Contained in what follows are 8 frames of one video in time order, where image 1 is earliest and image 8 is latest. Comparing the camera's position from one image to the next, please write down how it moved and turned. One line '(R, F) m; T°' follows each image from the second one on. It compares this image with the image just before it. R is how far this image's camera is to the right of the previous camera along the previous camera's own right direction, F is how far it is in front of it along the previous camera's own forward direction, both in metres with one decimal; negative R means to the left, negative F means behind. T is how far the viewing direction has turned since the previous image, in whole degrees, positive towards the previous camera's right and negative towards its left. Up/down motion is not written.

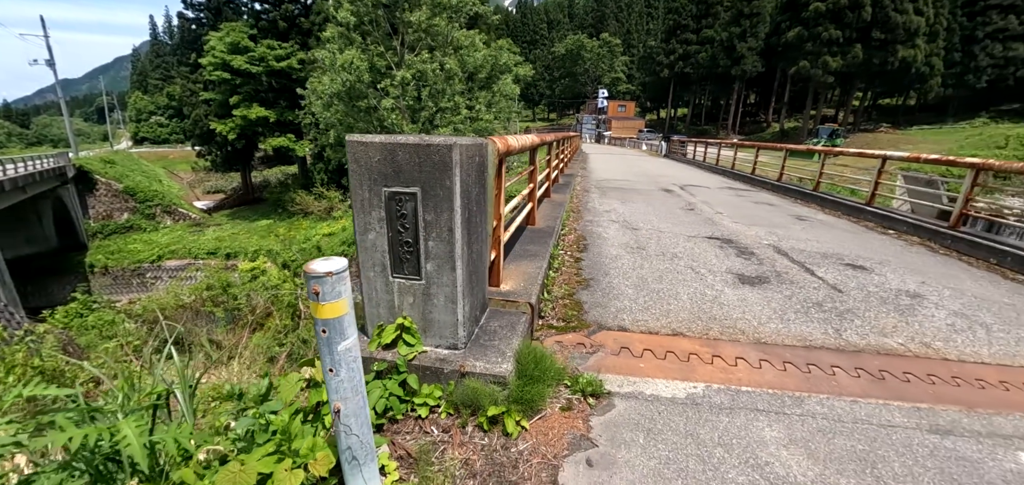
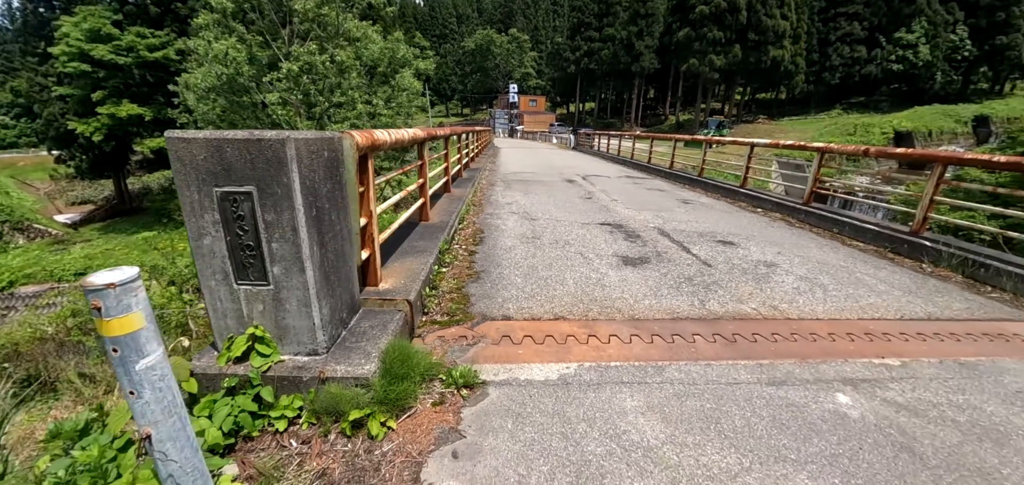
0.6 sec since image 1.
(+0.4, 0.0) m; +10°
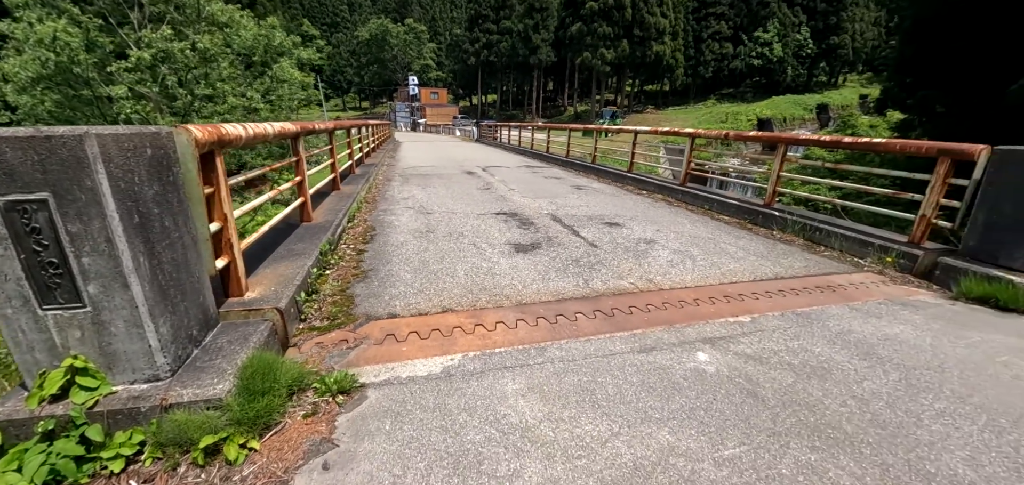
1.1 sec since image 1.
(+0.2, 0.0) m; +11°
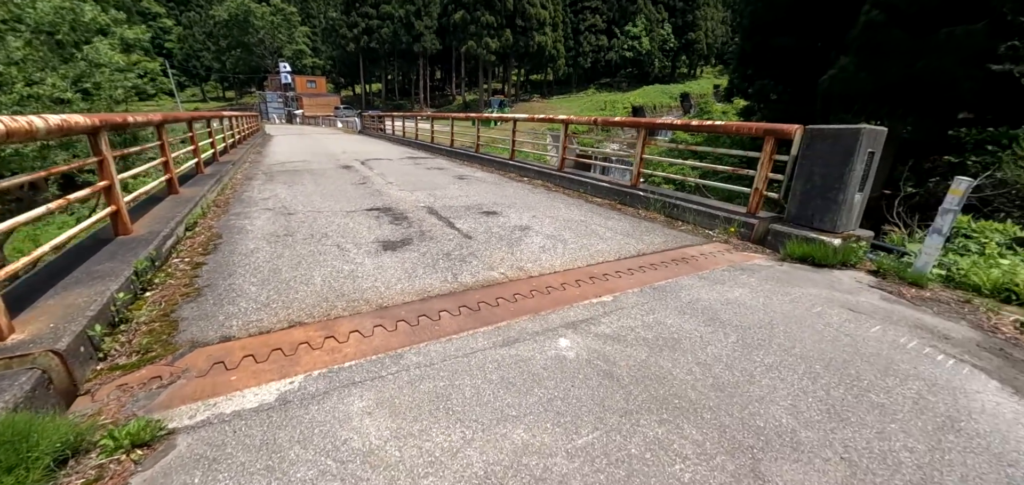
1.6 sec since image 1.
(+0.3, +0.2) m; +13°
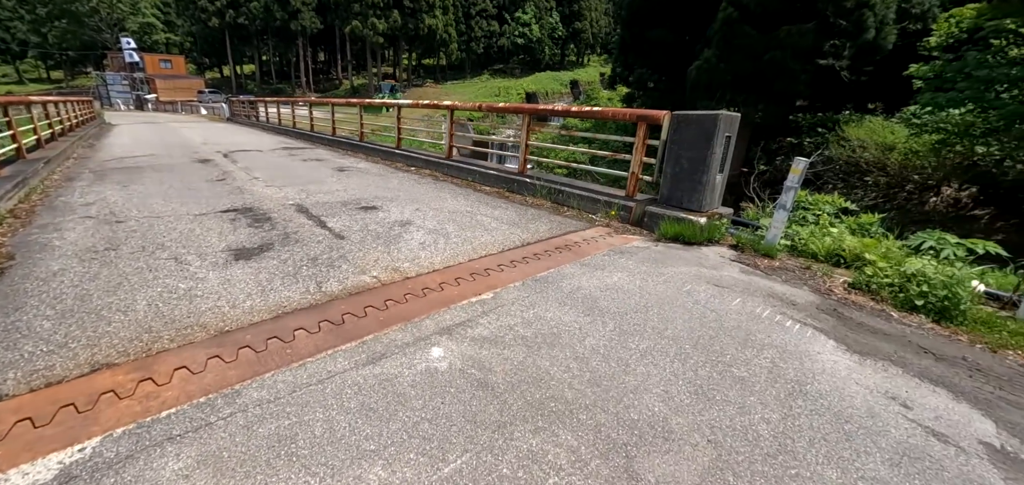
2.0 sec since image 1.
(+0.3, +0.2) m; +12°
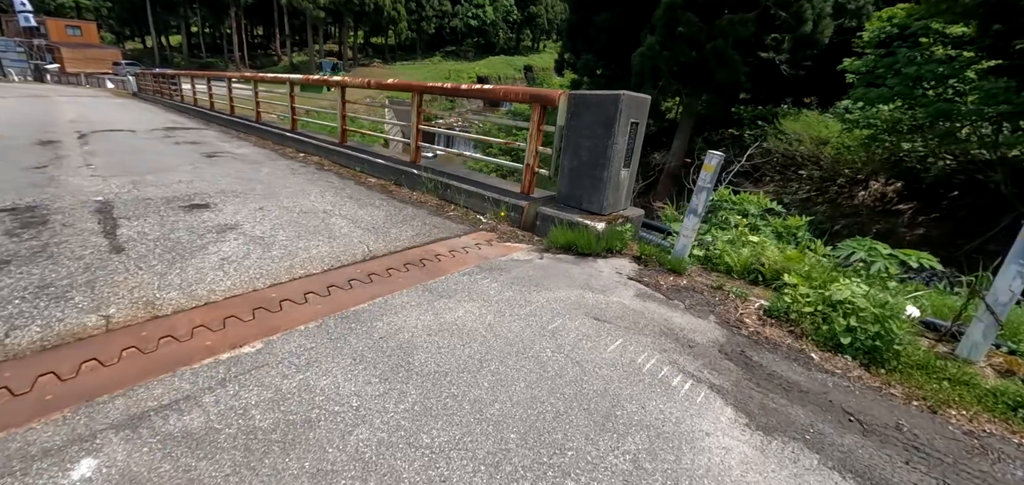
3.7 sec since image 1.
(+0.9, +0.9) m; +5°
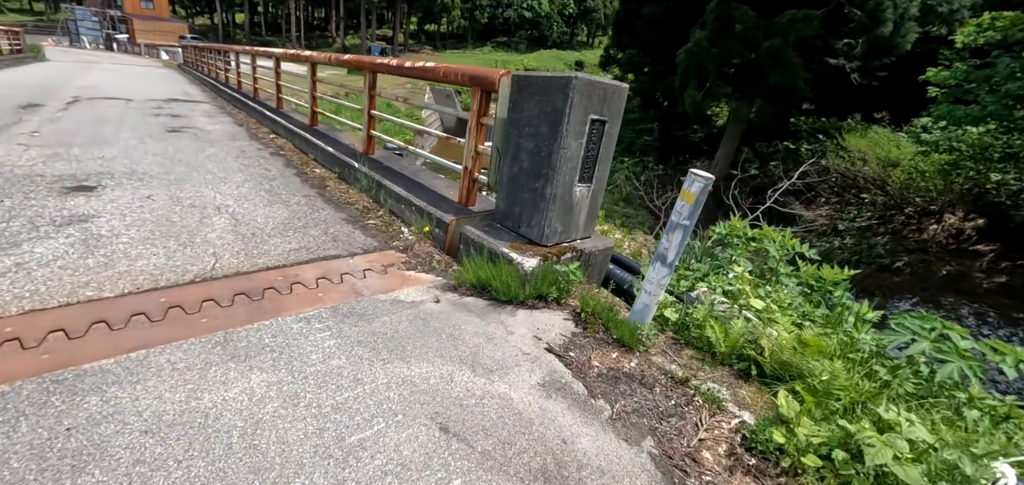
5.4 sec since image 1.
(+0.8, +1.0) m; -5°
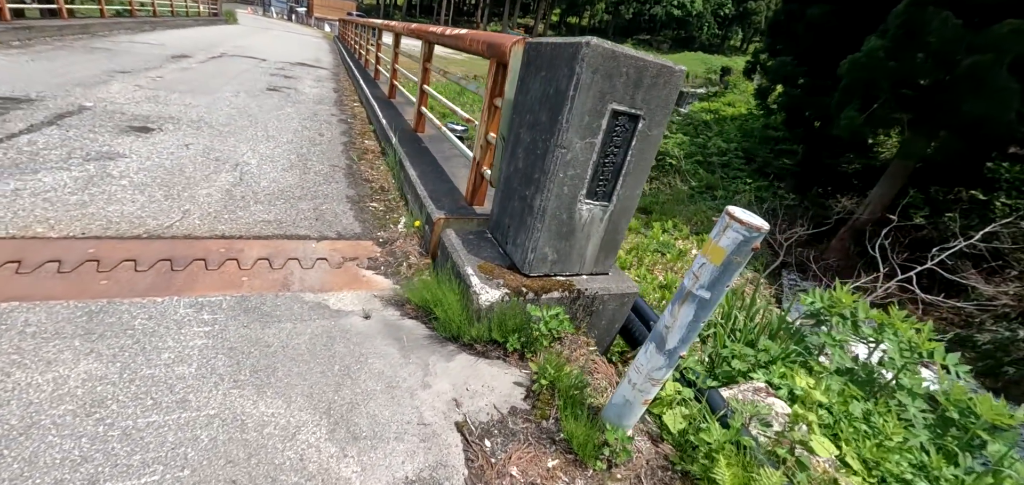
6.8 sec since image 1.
(+0.6, +0.7) m; -14°
